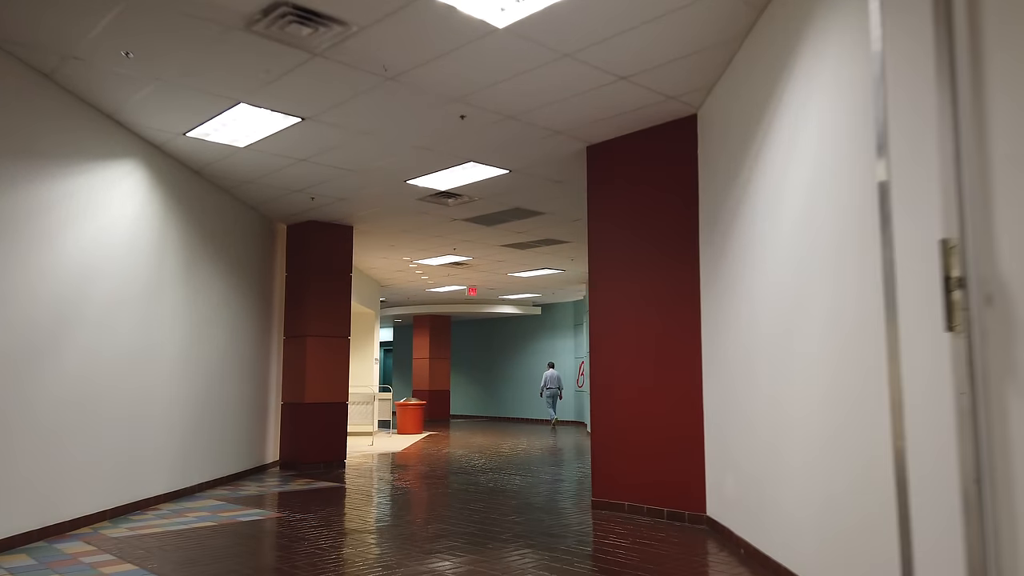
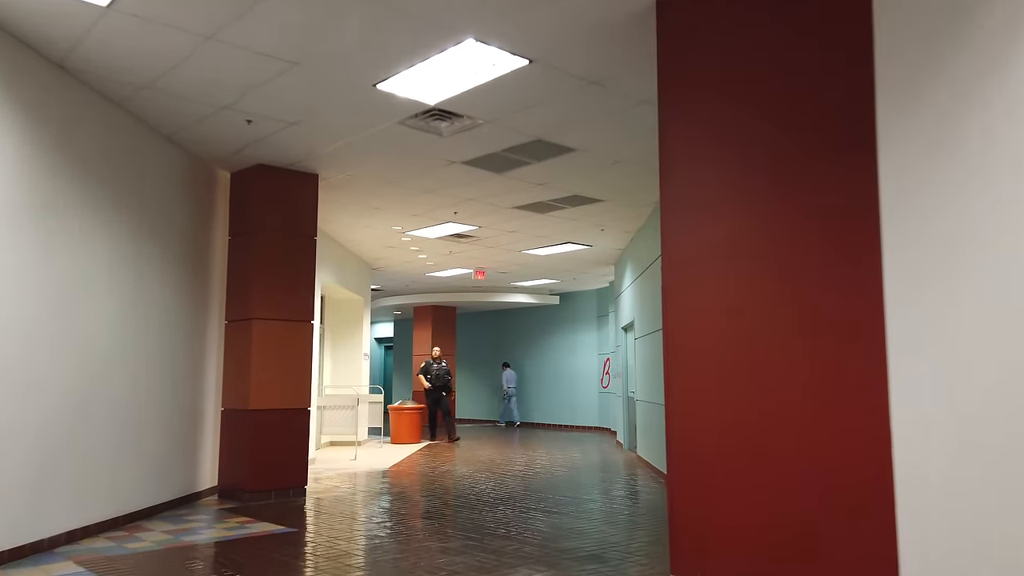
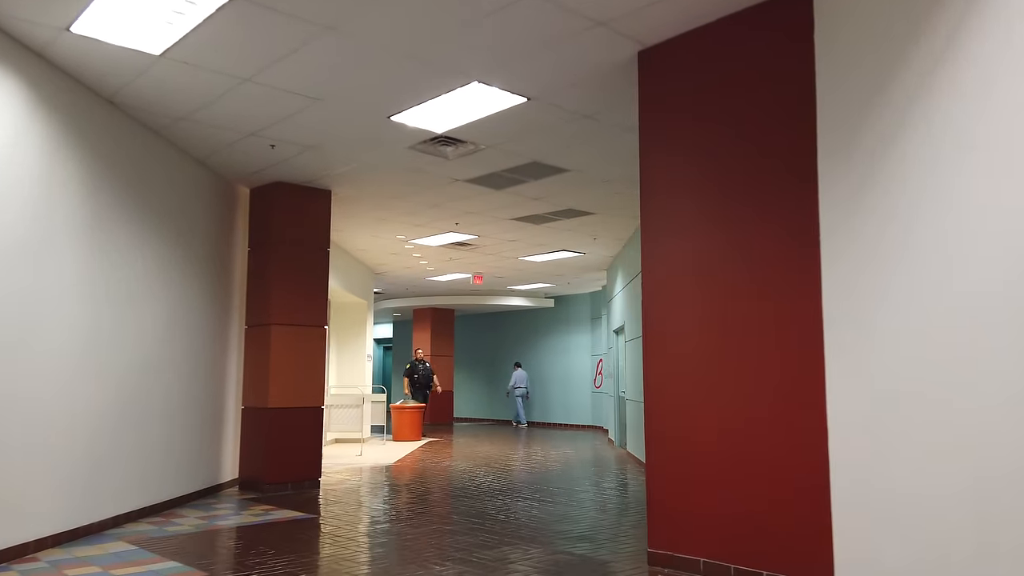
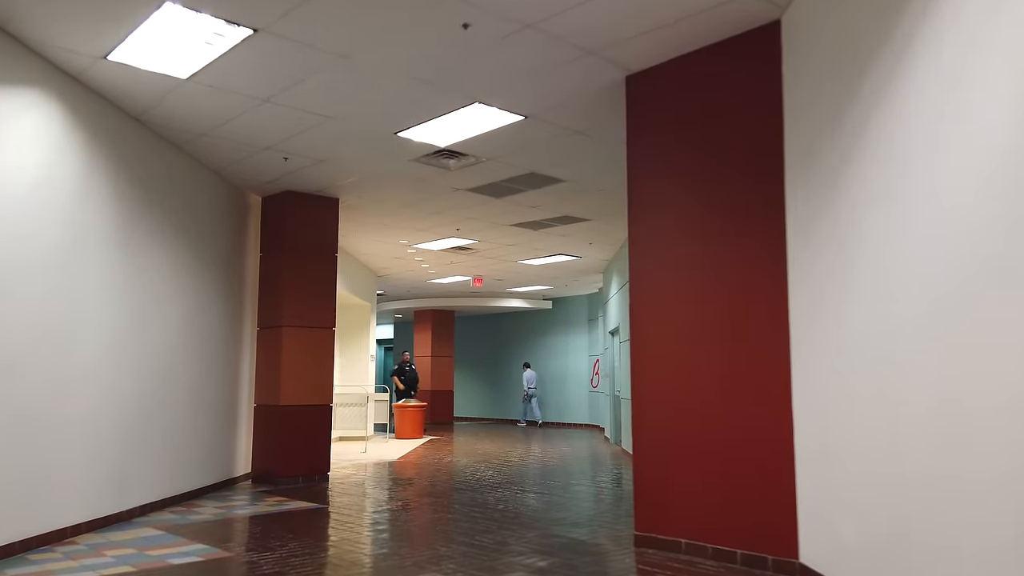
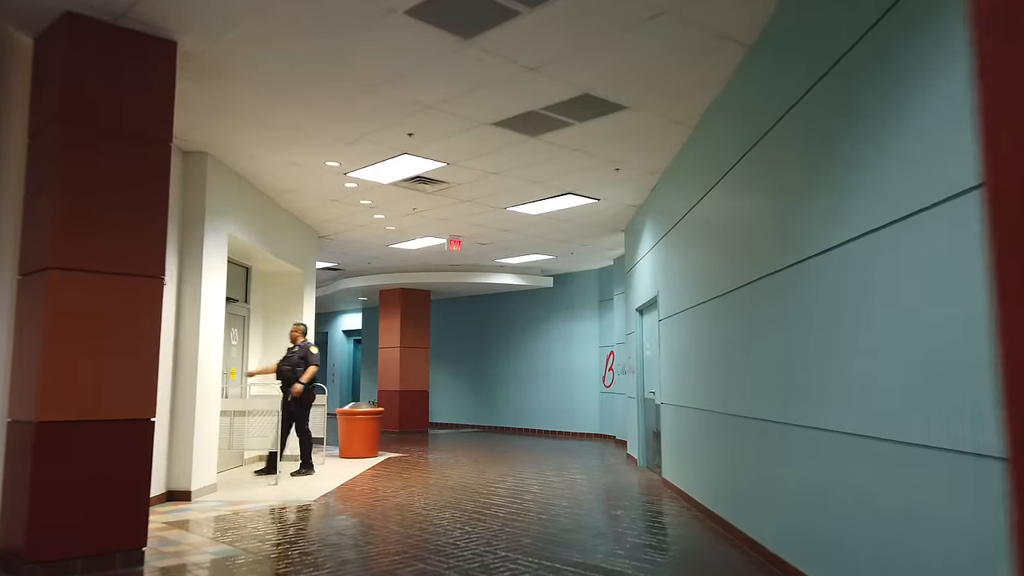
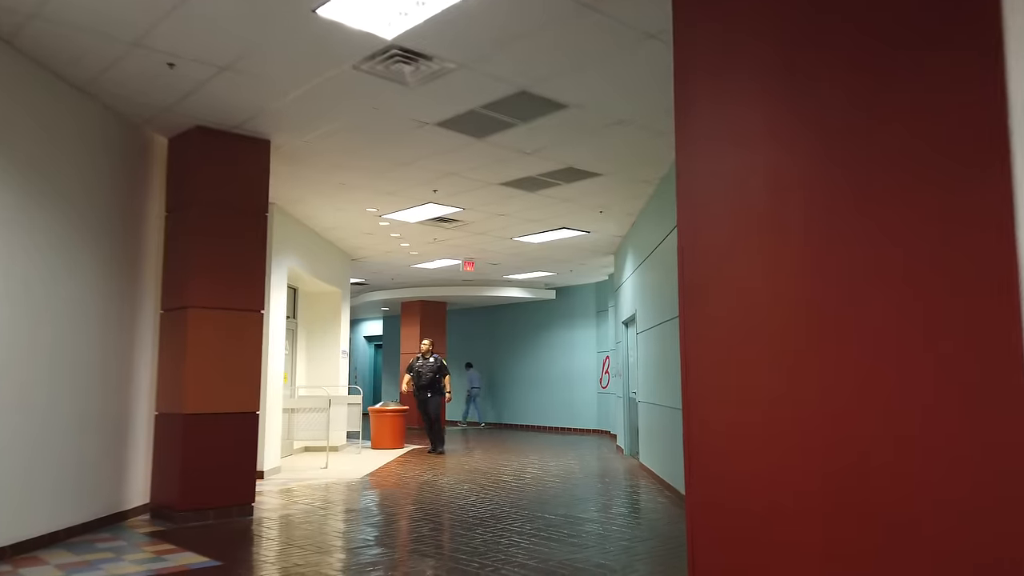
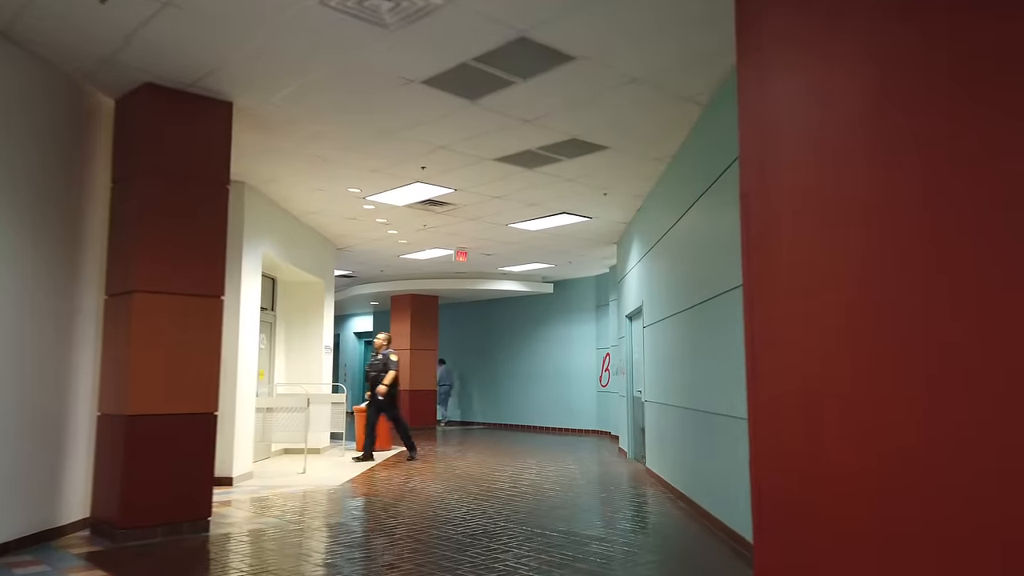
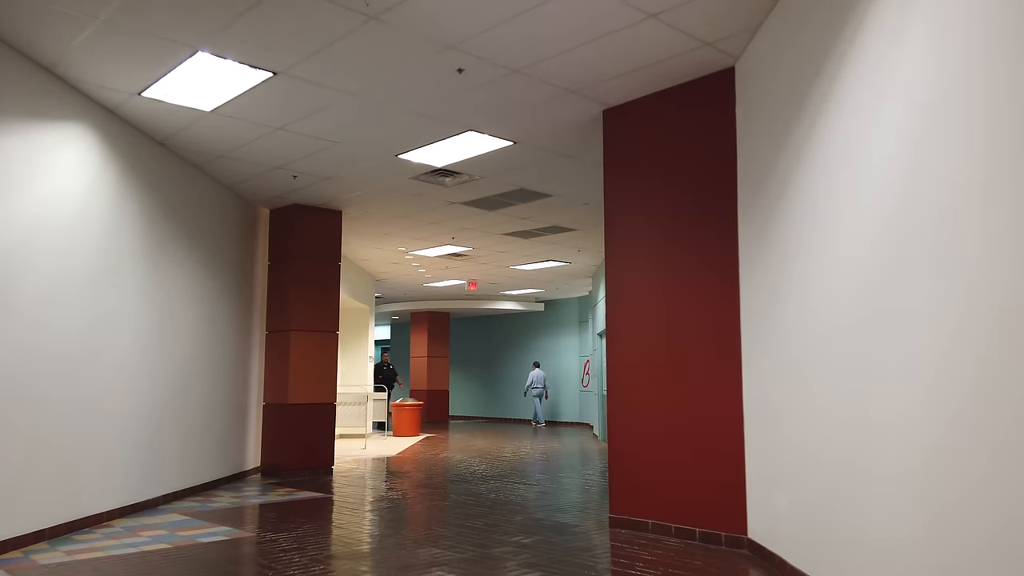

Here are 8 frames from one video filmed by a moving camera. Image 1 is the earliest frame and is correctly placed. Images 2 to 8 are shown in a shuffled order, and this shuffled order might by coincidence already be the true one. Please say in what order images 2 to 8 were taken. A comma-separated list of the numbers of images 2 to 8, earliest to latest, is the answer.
8, 4, 3, 2, 6, 7, 5
